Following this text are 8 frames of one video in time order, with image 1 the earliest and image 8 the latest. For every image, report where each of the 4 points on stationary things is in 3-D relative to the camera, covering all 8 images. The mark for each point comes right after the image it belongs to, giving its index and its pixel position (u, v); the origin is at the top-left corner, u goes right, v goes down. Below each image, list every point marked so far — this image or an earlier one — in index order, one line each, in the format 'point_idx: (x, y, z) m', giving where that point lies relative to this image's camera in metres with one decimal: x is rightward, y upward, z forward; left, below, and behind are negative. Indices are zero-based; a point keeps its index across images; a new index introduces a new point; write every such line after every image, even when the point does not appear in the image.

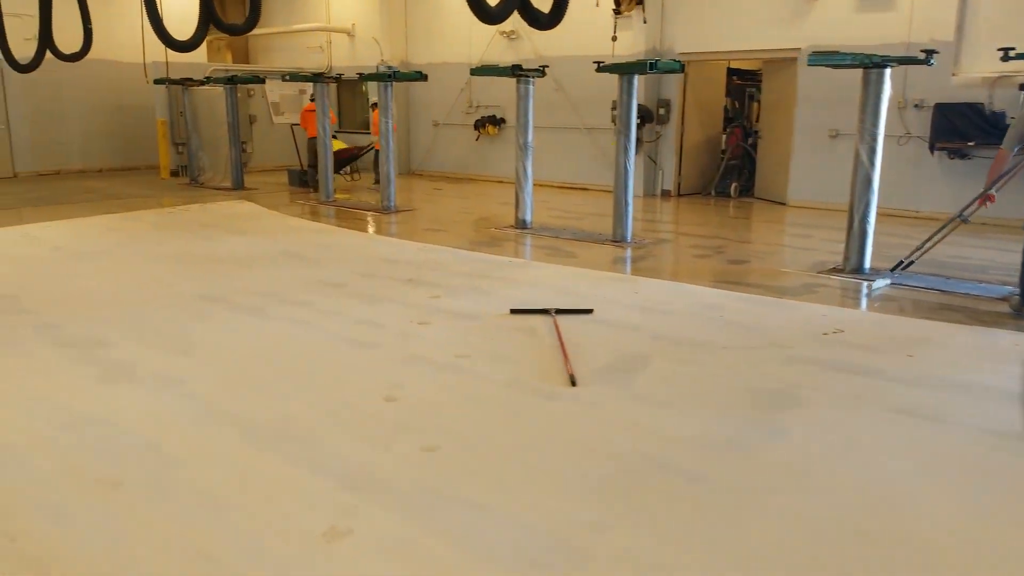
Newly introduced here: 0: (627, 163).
0: (+0.9, +1.0, +6.5) m
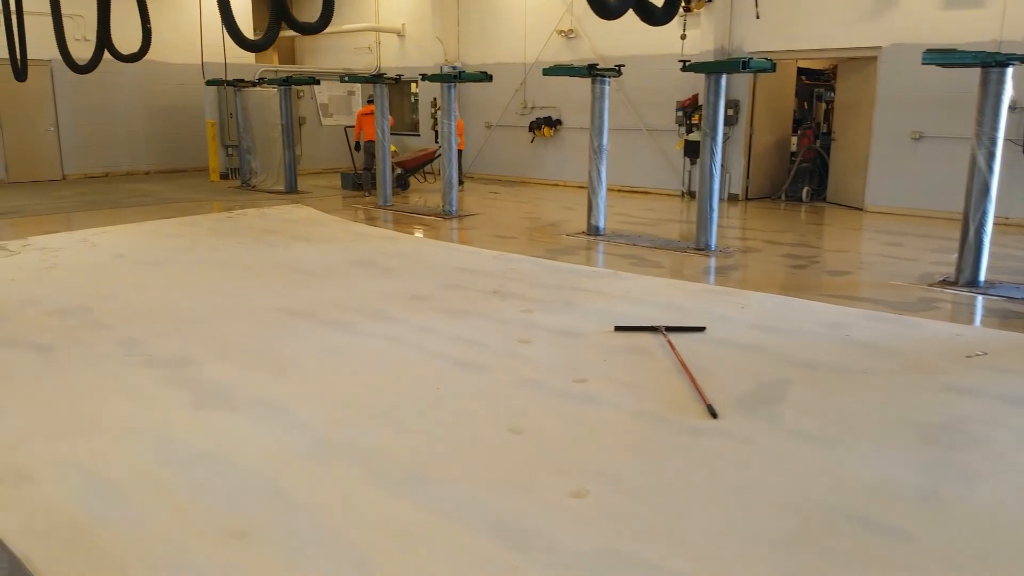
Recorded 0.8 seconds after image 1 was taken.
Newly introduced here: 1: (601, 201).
0: (+1.5, +0.9, +6.2) m
1: (+0.7, +0.7, +6.8) m
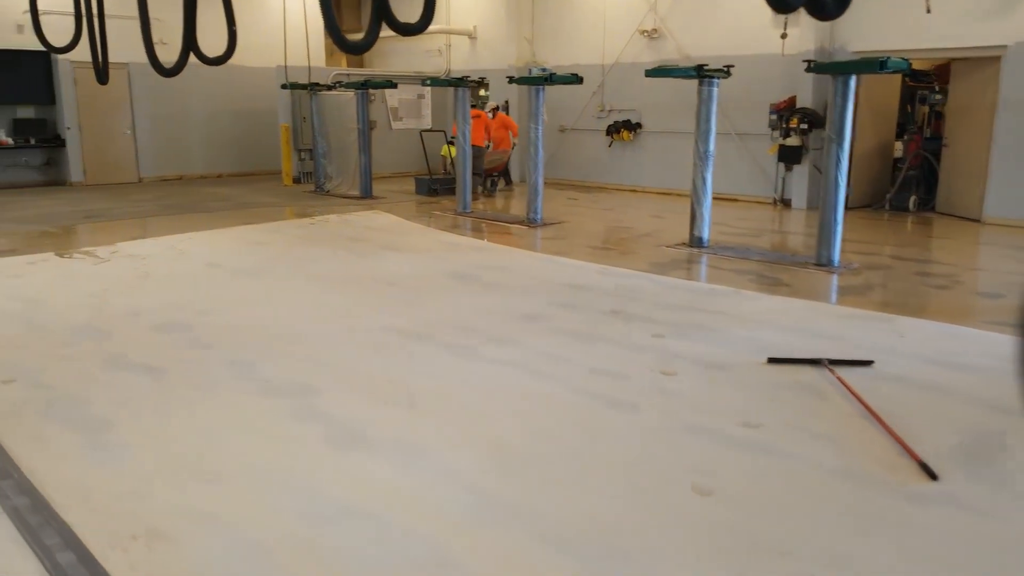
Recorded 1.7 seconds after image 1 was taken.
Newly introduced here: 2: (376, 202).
0: (+2.3, +0.8, +5.7) m
1: (+1.5, +0.6, +6.4) m
2: (-1.6, +1.0, +9.4) m
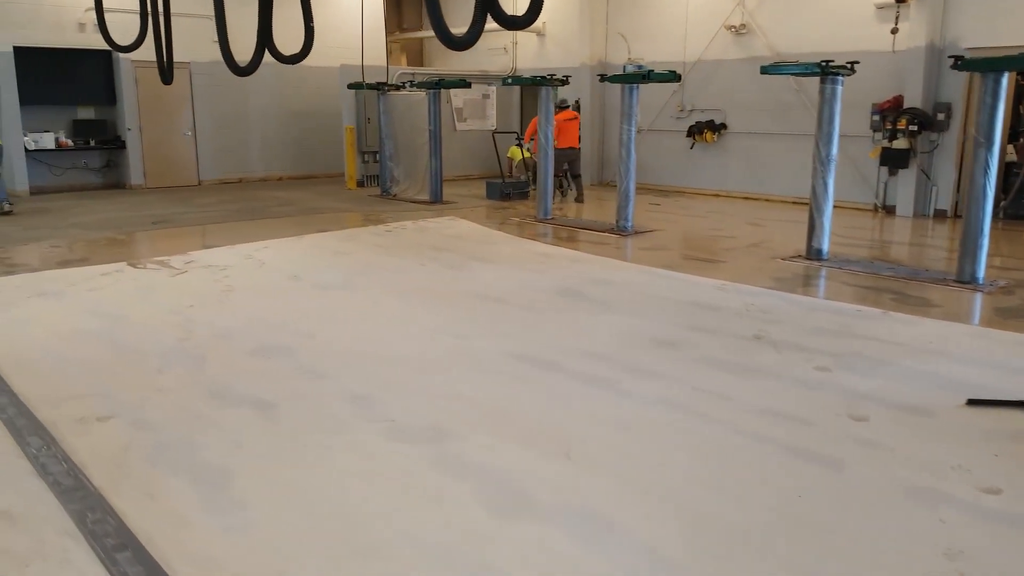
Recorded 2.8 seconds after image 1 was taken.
0: (+3.0, +0.7, +5.1) m
1: (+2.3, +0.5, +5.8) m
2: (-0.7, +0.9, +9.0) m
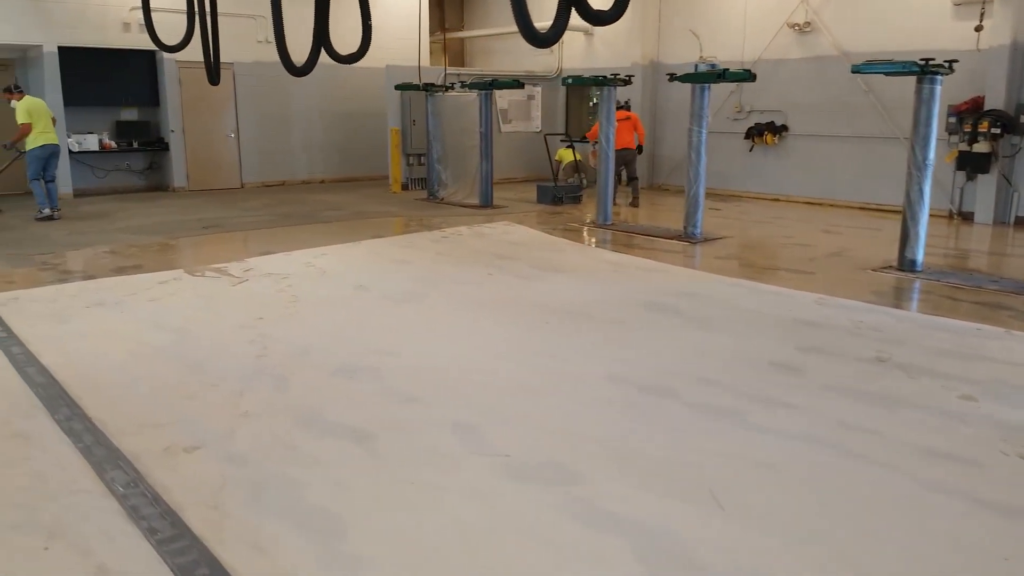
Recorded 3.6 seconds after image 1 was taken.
0: (+3.5, +0.6, +4.7) m
1: (+2.8, +0.4, +5.5) m
2: (-0.1, +0.8, +8.7) m
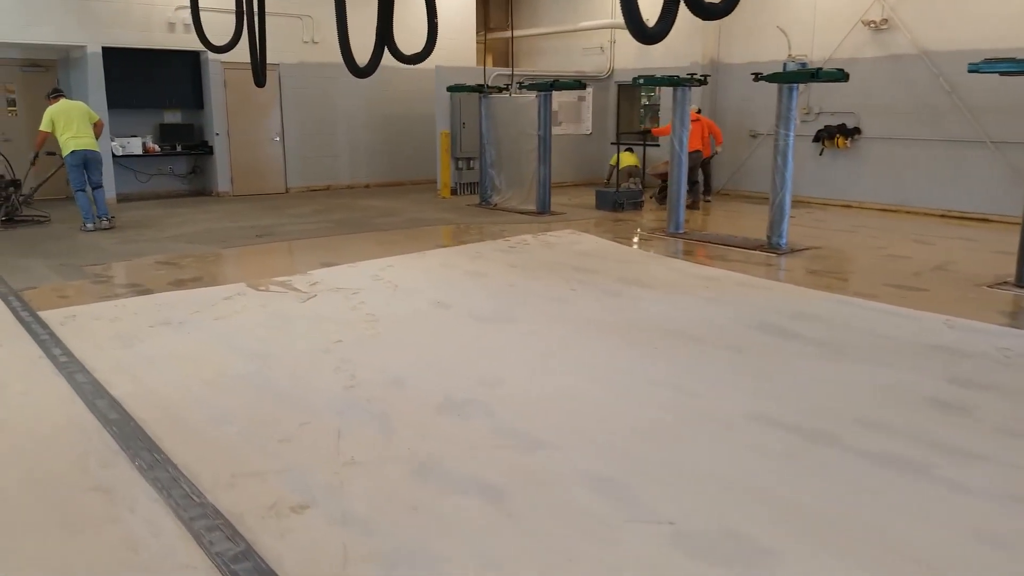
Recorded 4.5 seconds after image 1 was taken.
0: (+4.0, +0.4, +4.2) m
1: (+3.3, +0.3, +5.0) m
2: (+0.5, +0.7, +8.3) m
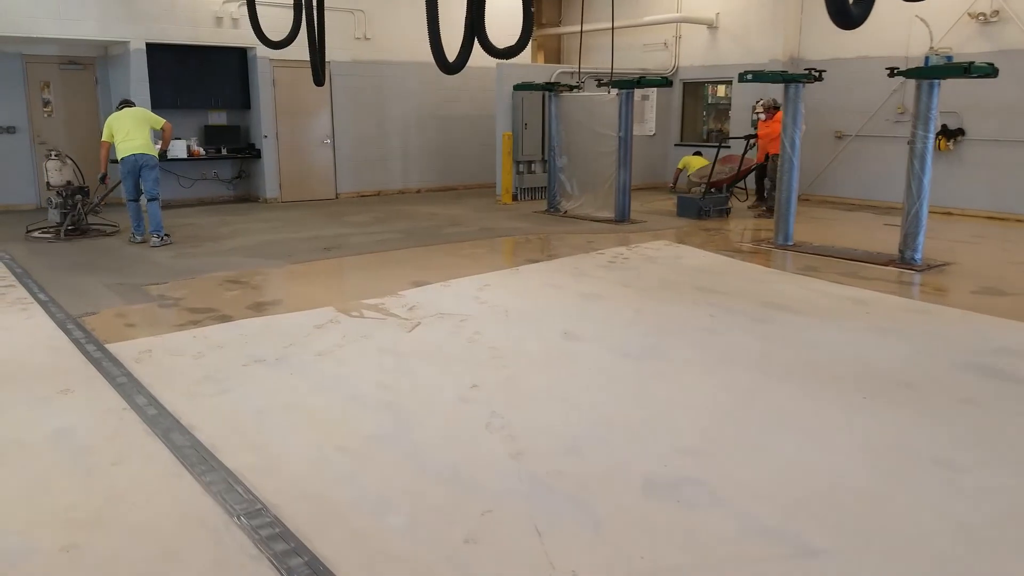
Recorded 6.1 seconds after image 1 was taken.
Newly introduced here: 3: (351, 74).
0: (+4.7, +0.3, +3.5) m
1: (+4.0, +0.1, +4.3) m
2: (+1.2, +0.6, +7.7) m
3: (-1.9, +2.5, +9.5) m
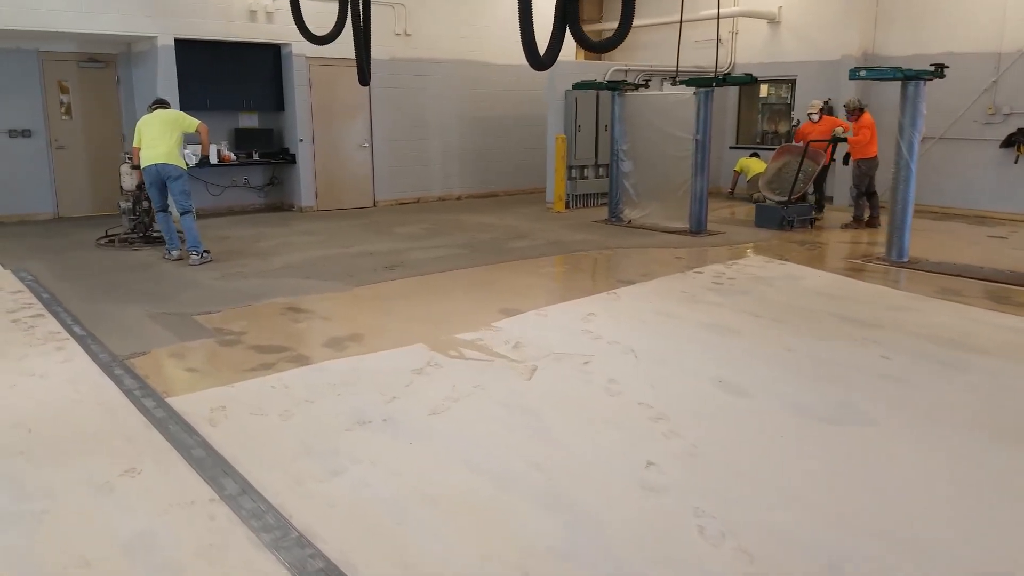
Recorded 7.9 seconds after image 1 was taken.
0: (+5.3, +0.2, +2.9) m
1: (+4.6, 0.0, +3.6) m
2: (+1.8, +0.4, +7.0) m
3: (-1.3, +2.3, +8.8) m
